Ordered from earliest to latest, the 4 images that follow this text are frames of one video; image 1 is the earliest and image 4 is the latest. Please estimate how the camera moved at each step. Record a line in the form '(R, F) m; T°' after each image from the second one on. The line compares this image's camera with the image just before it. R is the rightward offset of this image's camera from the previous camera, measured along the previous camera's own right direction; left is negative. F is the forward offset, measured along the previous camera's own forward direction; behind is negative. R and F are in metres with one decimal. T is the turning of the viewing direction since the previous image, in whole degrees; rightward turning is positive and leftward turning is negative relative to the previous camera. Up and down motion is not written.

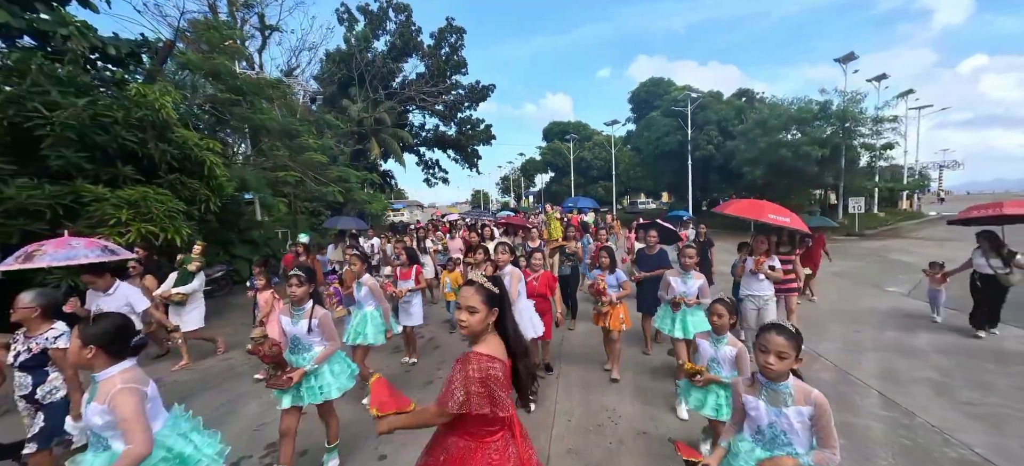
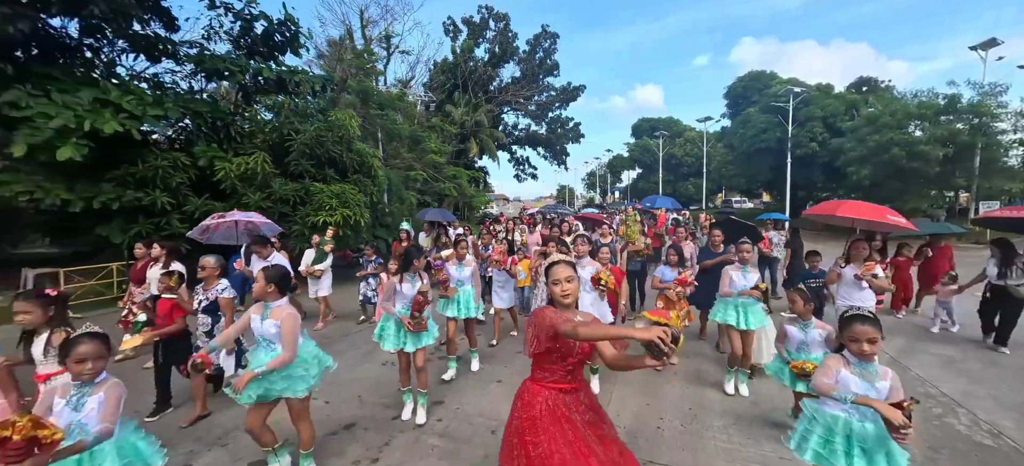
(-0.1, -1.8) m; -12°
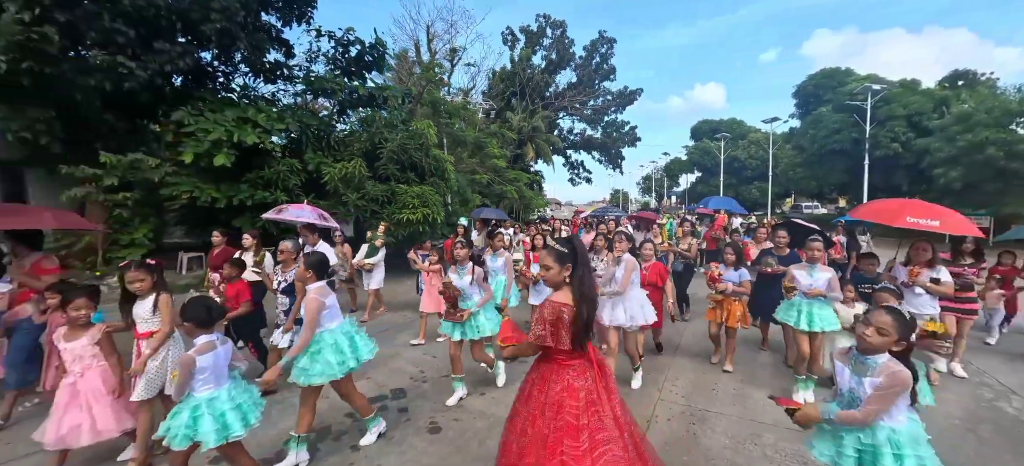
(-0.3, -0.8) m; -7°
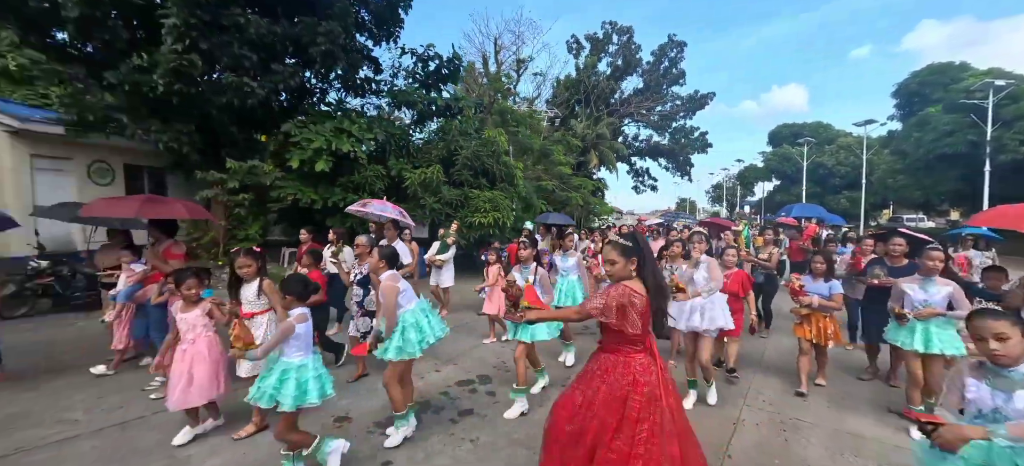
(-0.3, -0.2) m; -8°
